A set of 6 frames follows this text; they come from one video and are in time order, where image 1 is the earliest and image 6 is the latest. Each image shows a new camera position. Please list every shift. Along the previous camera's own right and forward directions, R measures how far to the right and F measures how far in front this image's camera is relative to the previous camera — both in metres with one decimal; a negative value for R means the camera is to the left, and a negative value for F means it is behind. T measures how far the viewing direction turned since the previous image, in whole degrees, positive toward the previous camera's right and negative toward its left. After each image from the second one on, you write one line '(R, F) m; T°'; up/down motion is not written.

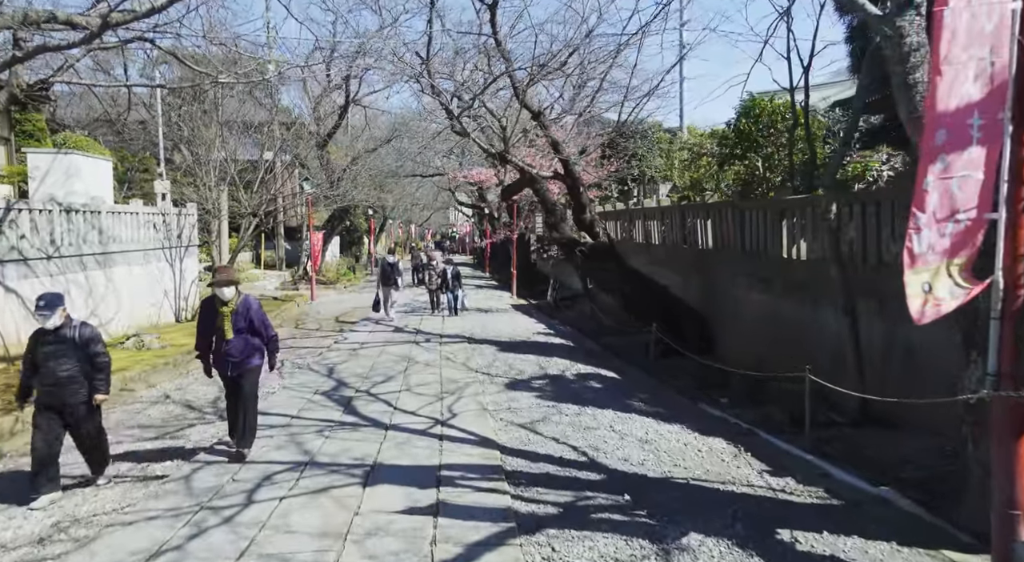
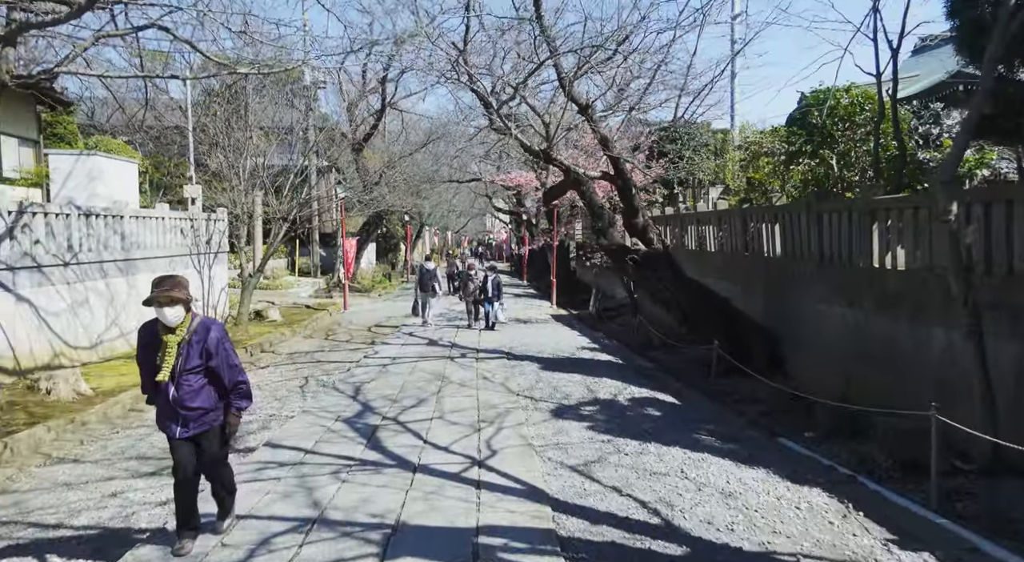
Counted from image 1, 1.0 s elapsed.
(-0.1, +0.9) m; -3°
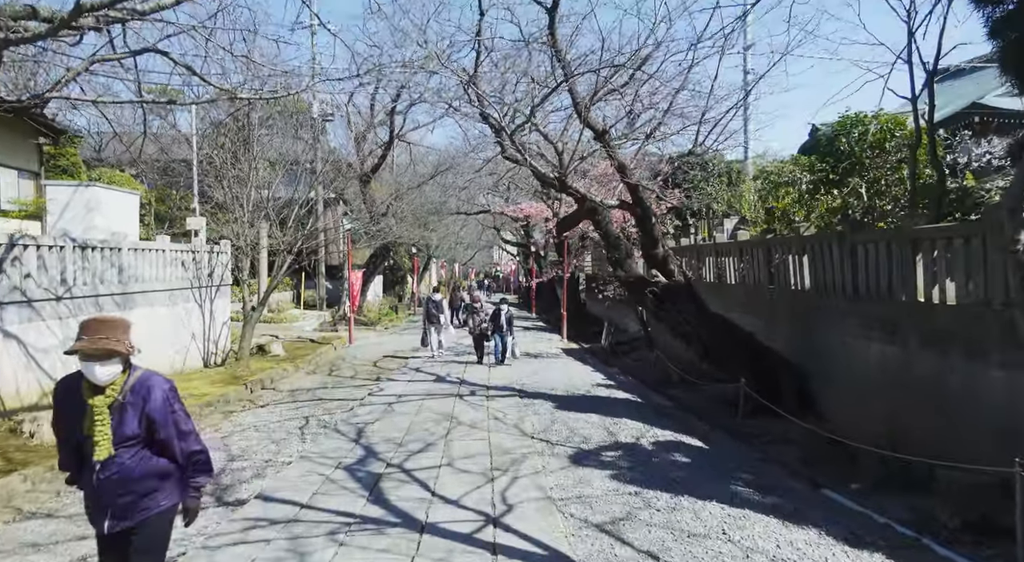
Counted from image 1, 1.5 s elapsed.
(-0.1, +0.5) m; -1°
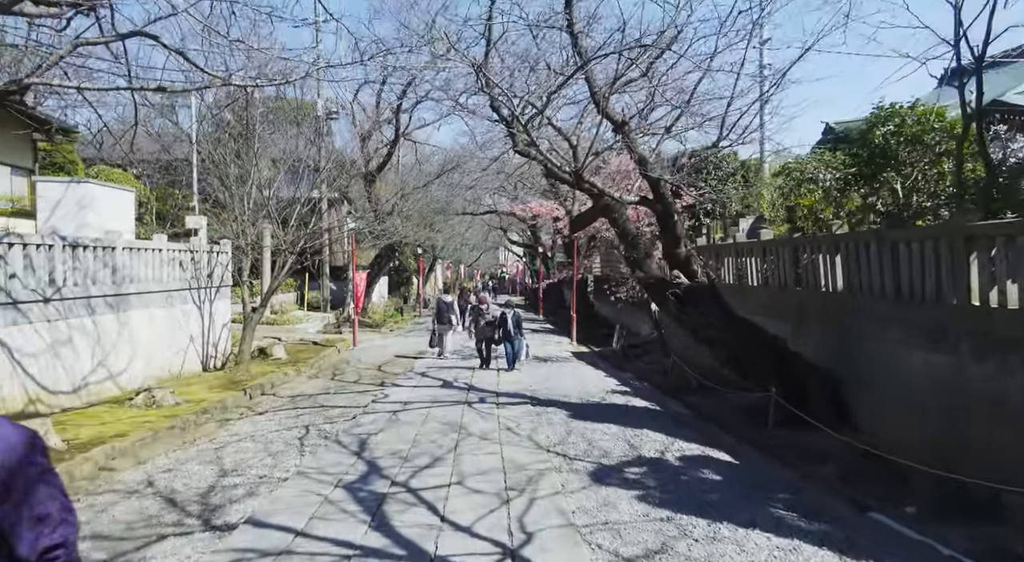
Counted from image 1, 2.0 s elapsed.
(-0.1, +0.5) m; 0°
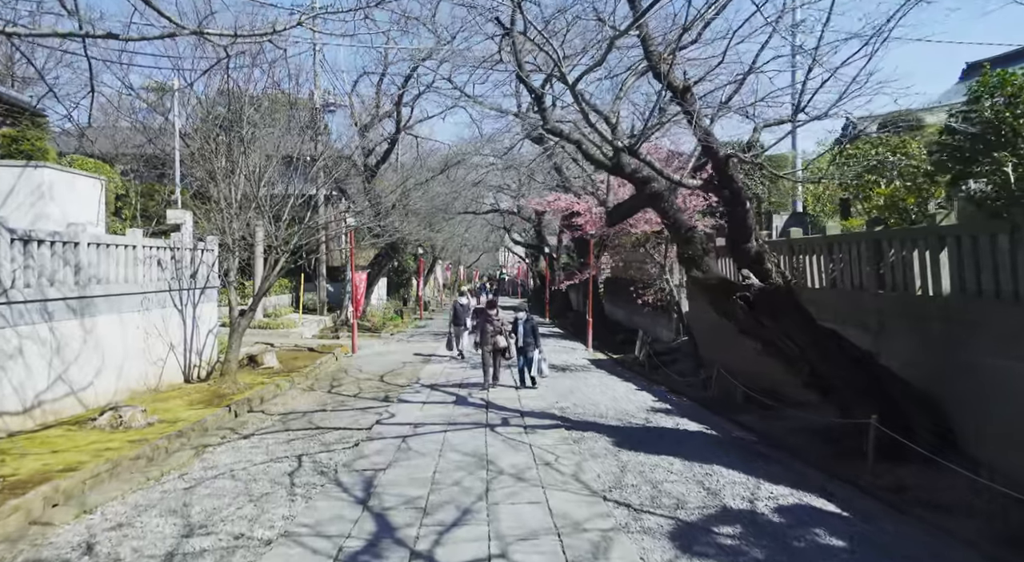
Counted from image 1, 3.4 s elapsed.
(-0.4, +1.5) m; 0°
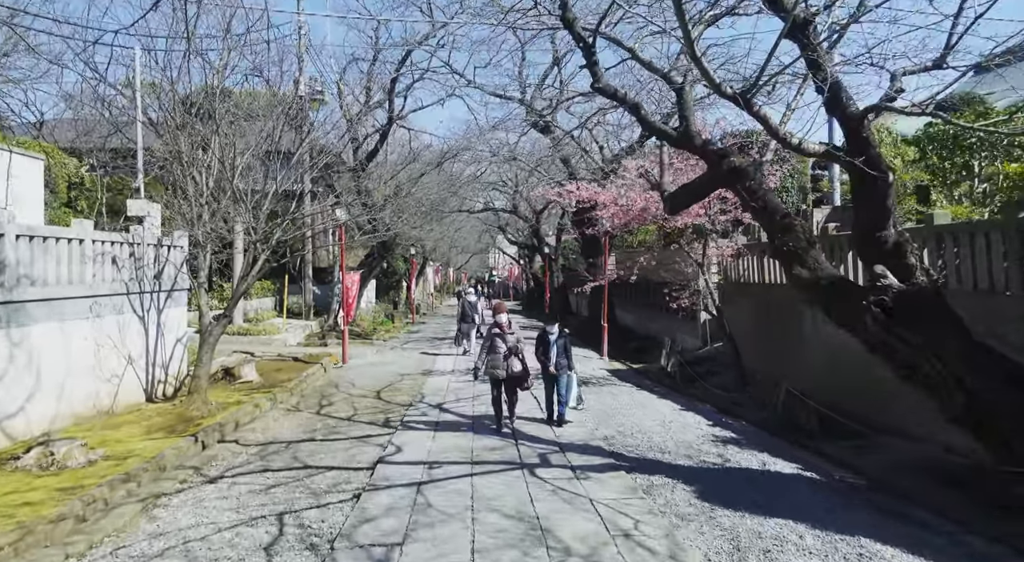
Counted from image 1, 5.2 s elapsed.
(-0.5, +1.9) m; +1°
